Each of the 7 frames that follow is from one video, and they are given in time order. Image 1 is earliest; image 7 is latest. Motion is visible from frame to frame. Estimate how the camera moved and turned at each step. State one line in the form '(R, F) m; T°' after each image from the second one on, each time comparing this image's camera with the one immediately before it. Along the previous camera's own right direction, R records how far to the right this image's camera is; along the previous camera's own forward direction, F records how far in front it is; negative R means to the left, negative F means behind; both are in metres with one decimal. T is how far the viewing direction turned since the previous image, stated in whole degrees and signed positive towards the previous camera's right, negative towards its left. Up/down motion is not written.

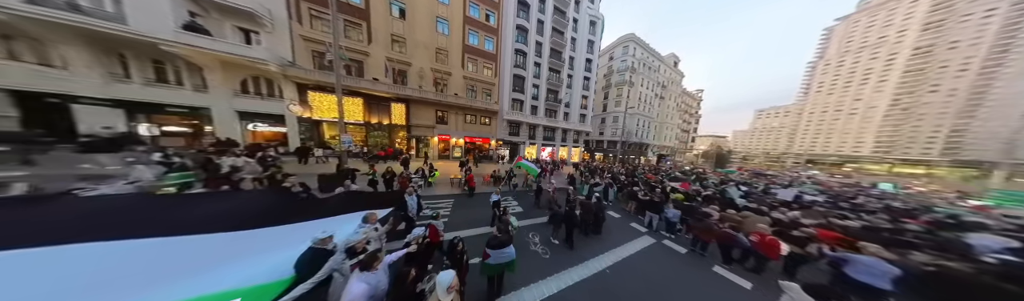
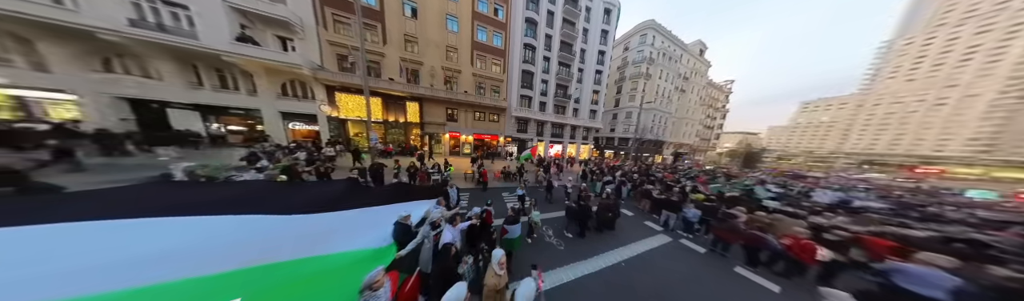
(+0.2, -0.2) m; -4°
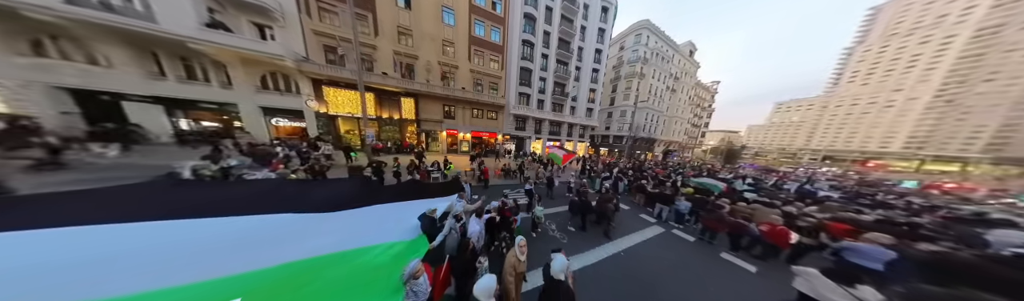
(-0.4, -0.1) m; +2°
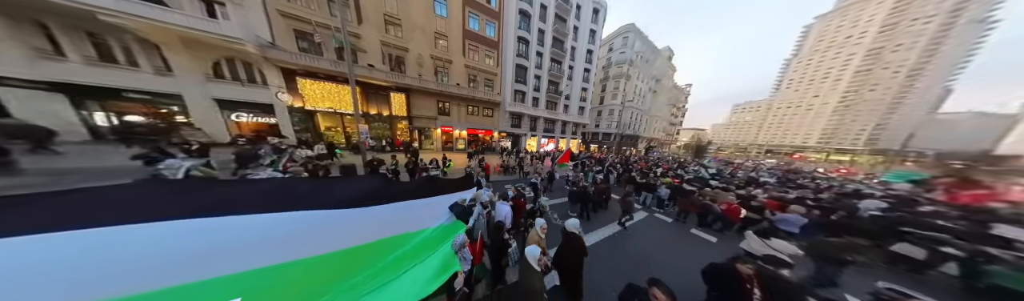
(-0.8, -0.3) m; +4°
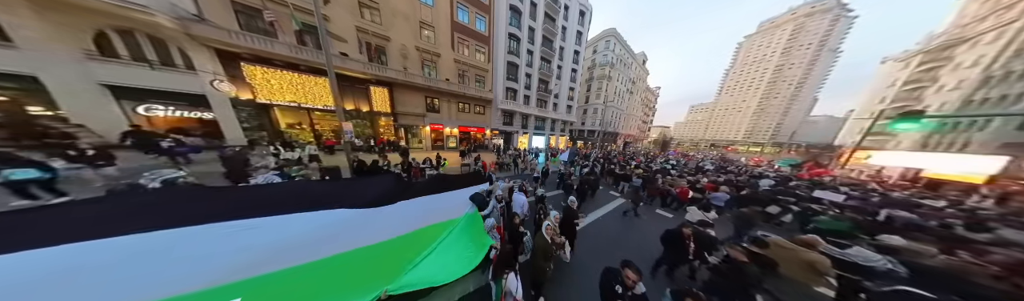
(-0.7, -0.4) m; +6°
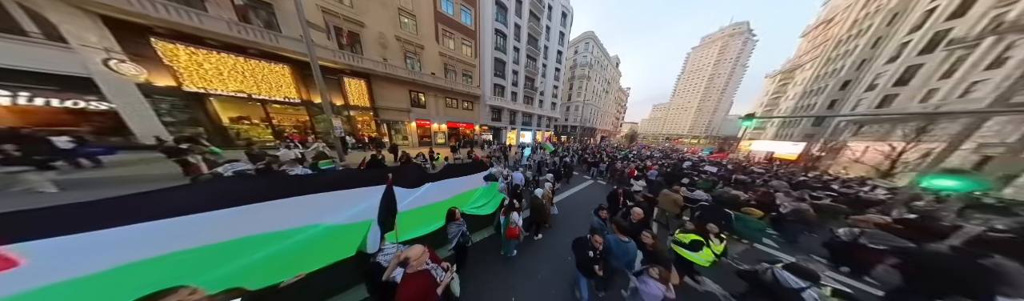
(-0.3, -0.7) m; +6°
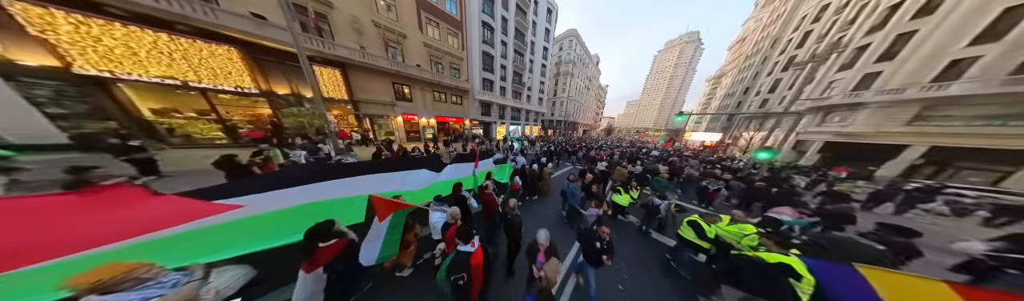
(-0.3, -0.7) m; +6°
